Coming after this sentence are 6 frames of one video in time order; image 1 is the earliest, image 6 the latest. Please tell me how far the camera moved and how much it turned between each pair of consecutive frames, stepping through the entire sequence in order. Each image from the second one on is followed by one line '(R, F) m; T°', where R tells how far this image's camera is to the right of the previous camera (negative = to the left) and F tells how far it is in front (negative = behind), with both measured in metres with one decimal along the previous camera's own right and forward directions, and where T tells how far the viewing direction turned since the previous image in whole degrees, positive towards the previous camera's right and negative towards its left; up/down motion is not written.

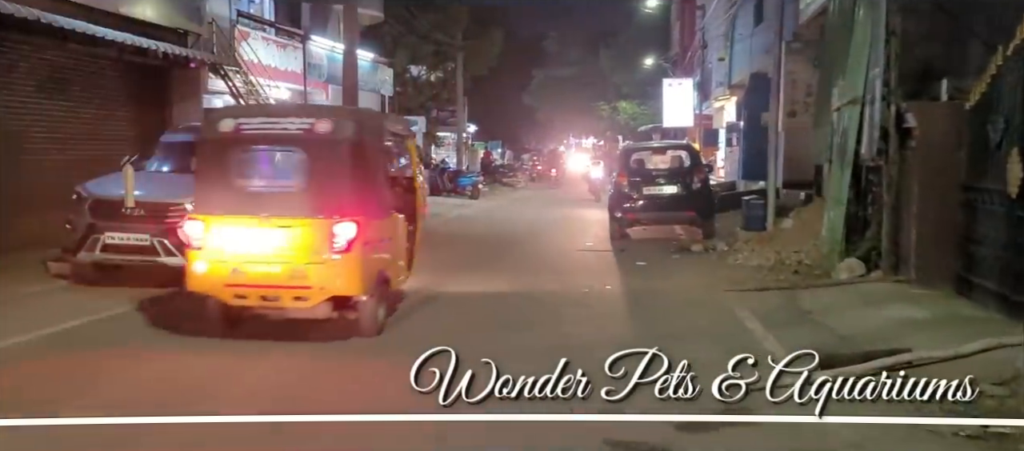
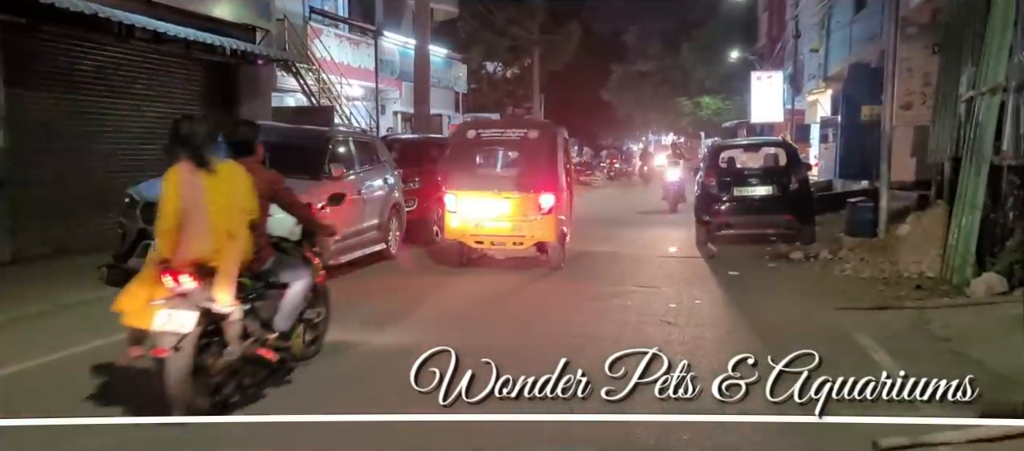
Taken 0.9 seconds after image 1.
(-0.1, +1.1) m; -4°
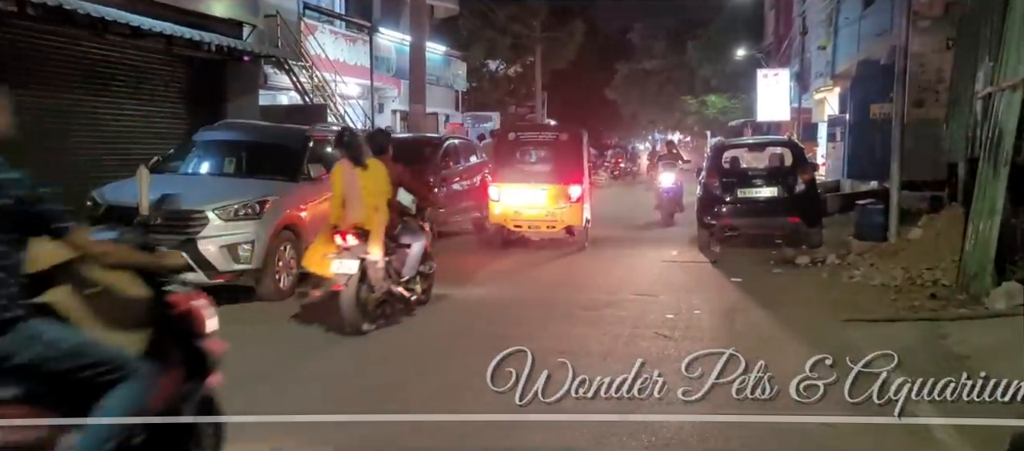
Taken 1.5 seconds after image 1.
(+0.2, +0.6) m; 0°
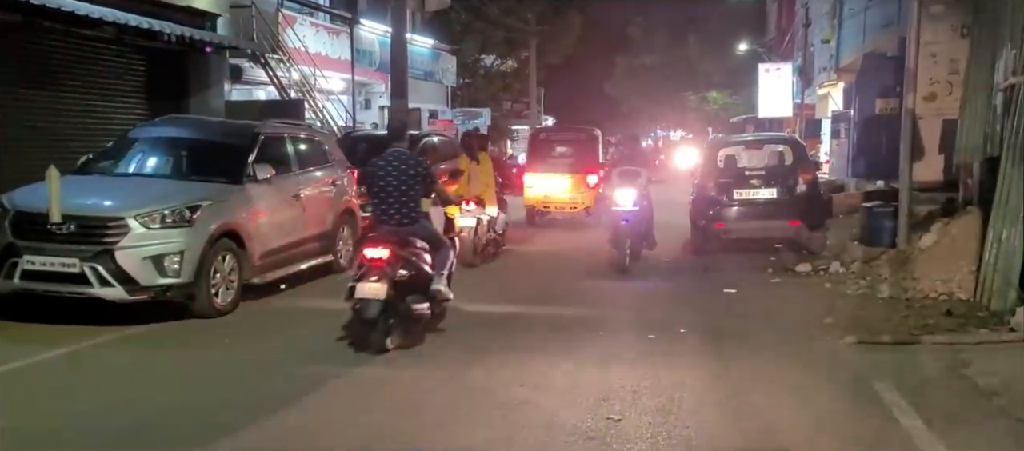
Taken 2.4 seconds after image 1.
(+0.4, +1.1) m; 0°
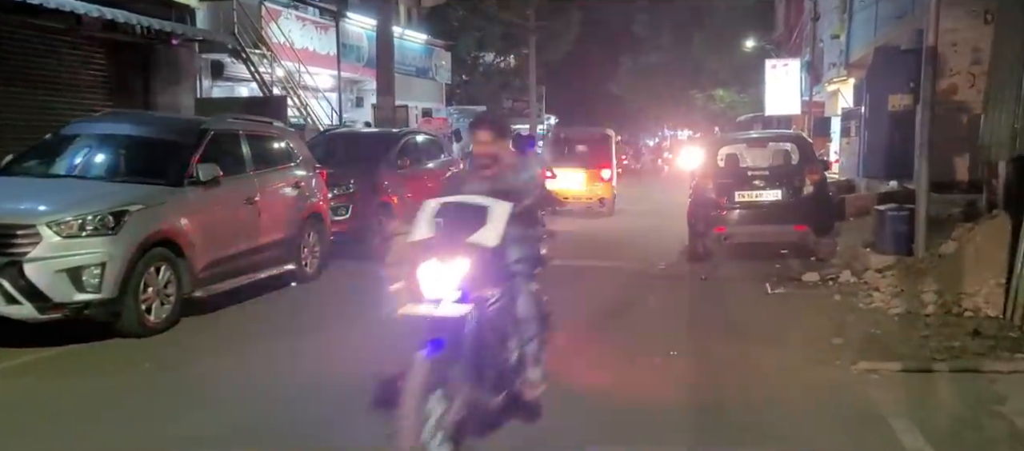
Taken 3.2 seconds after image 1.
(+0.3, +1.0) m; -1°
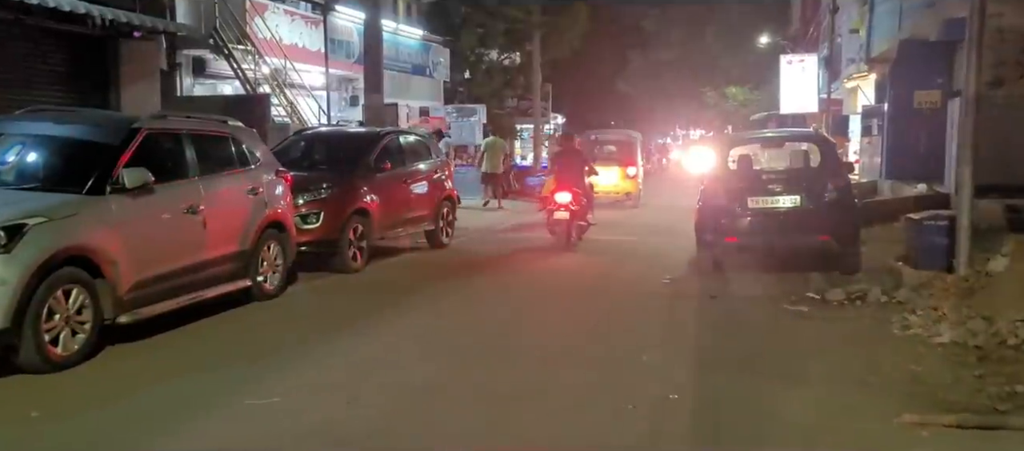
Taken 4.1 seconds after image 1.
(+0.3, +1.3) m; -1°
